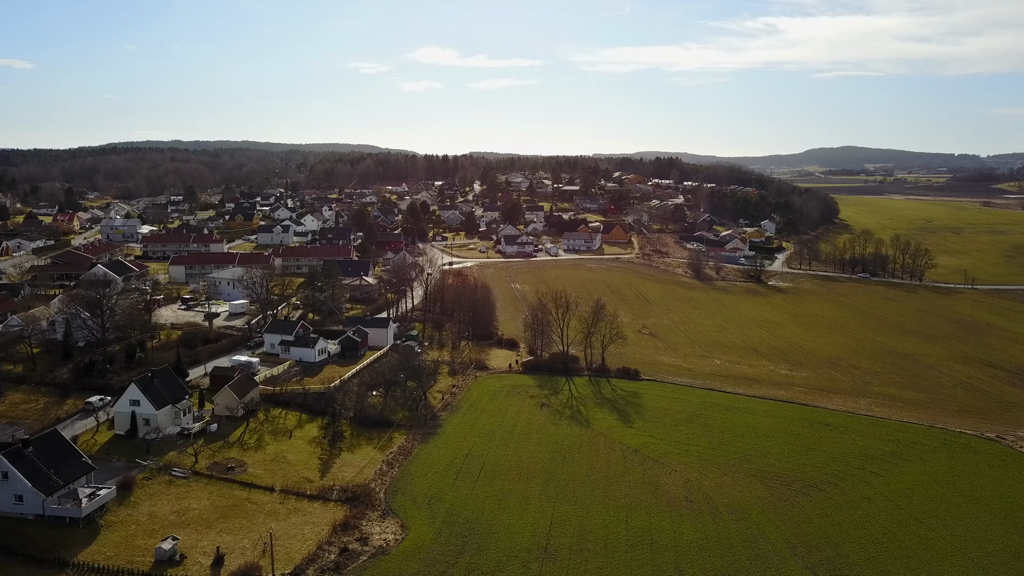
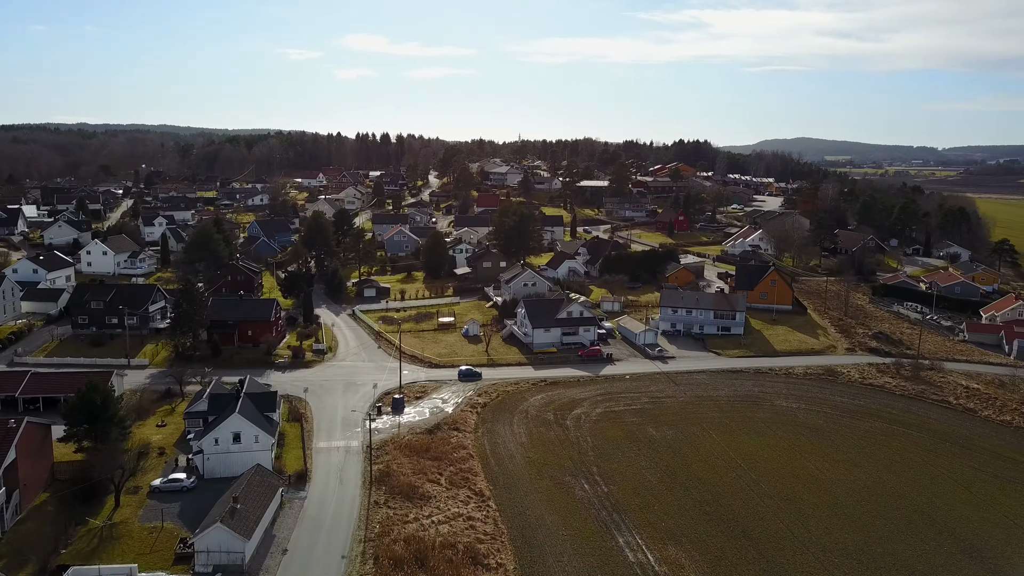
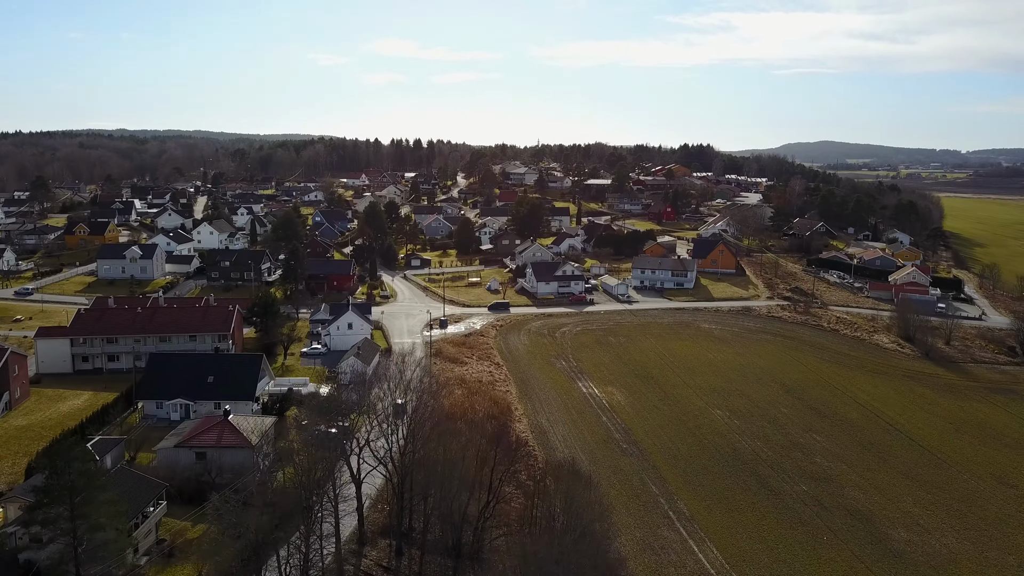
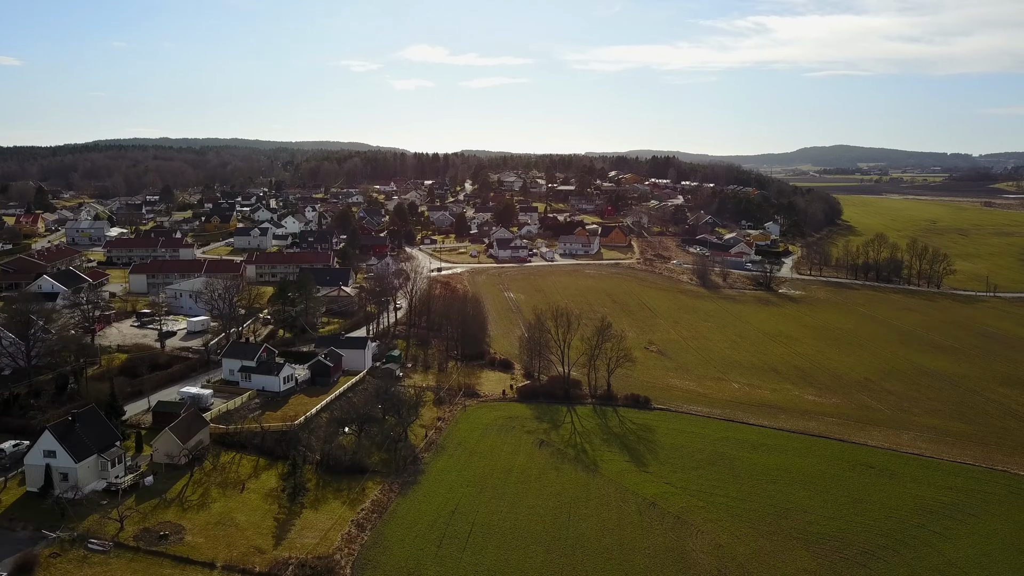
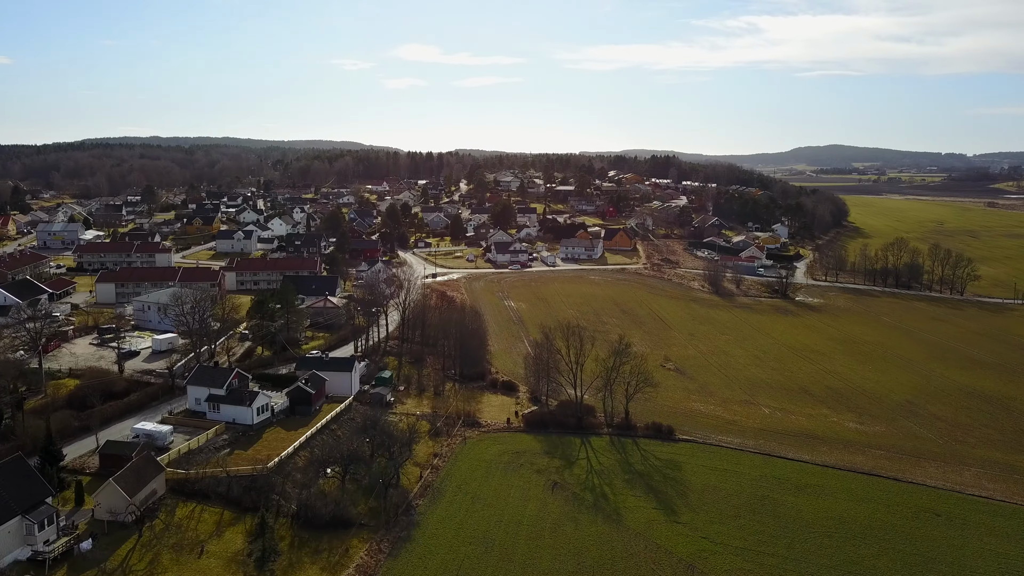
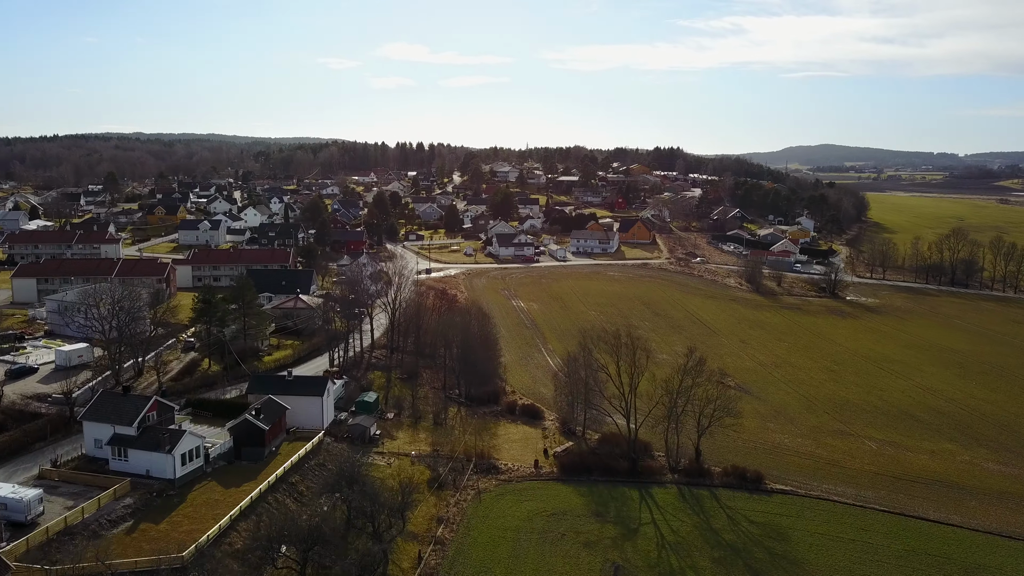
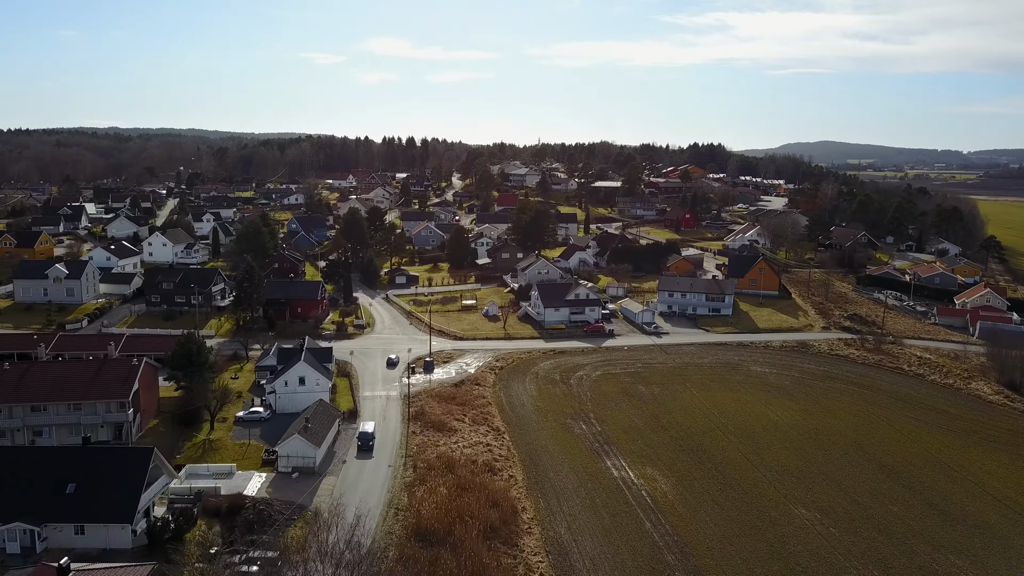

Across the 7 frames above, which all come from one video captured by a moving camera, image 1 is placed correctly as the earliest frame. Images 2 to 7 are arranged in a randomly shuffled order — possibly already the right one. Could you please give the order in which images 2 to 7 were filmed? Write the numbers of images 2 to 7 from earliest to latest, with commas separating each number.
4, 5, 6, 3, 7, 2
